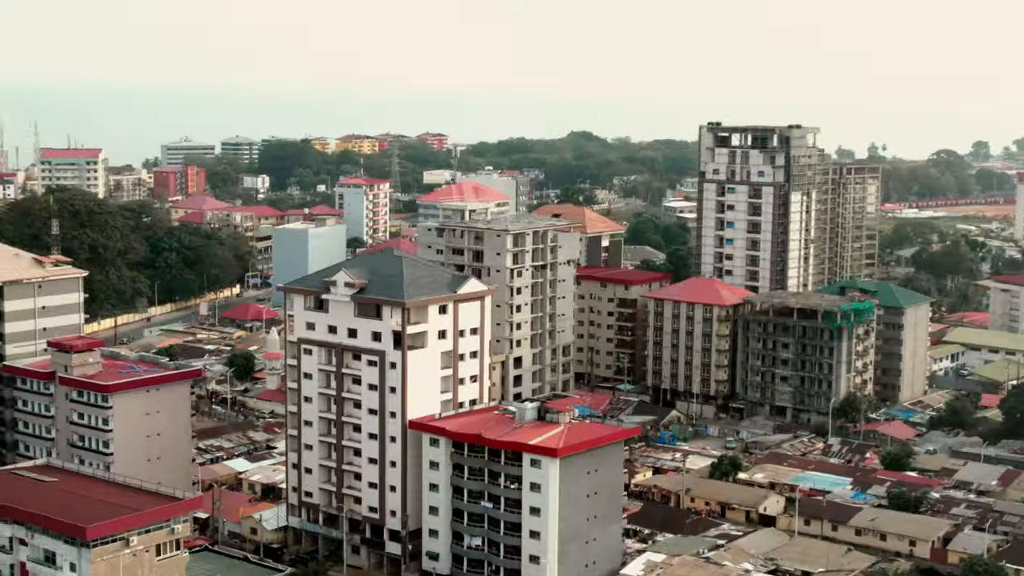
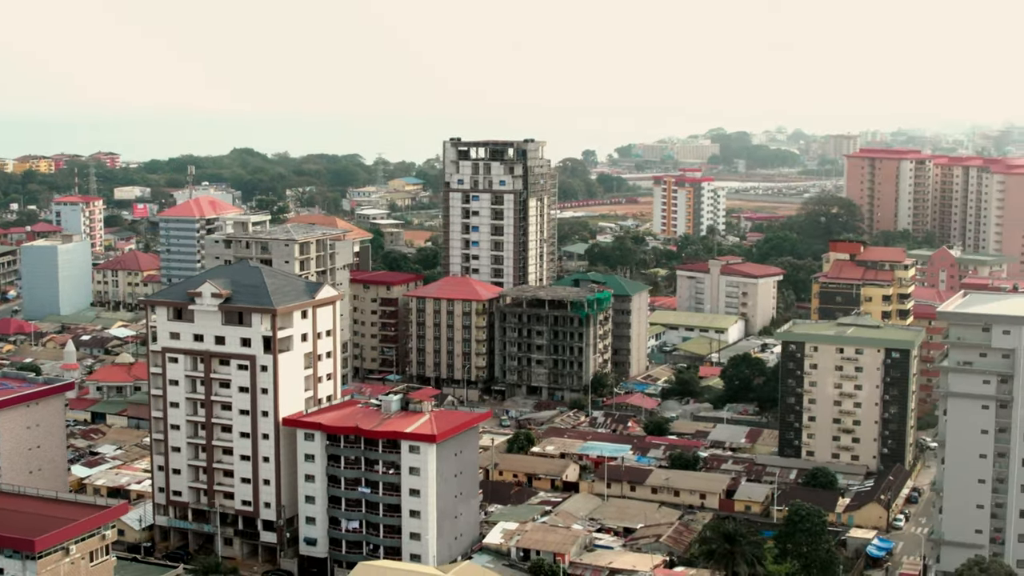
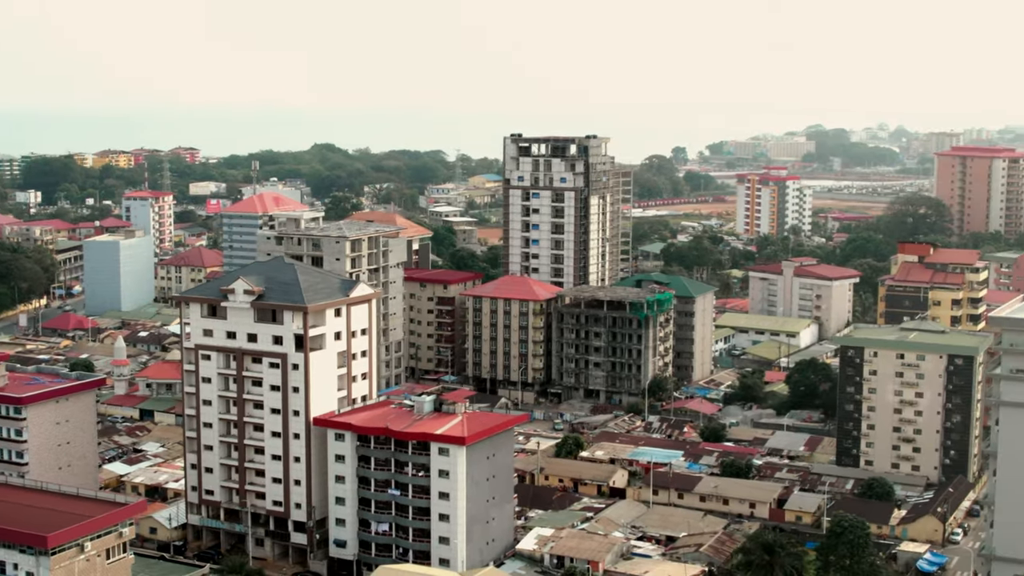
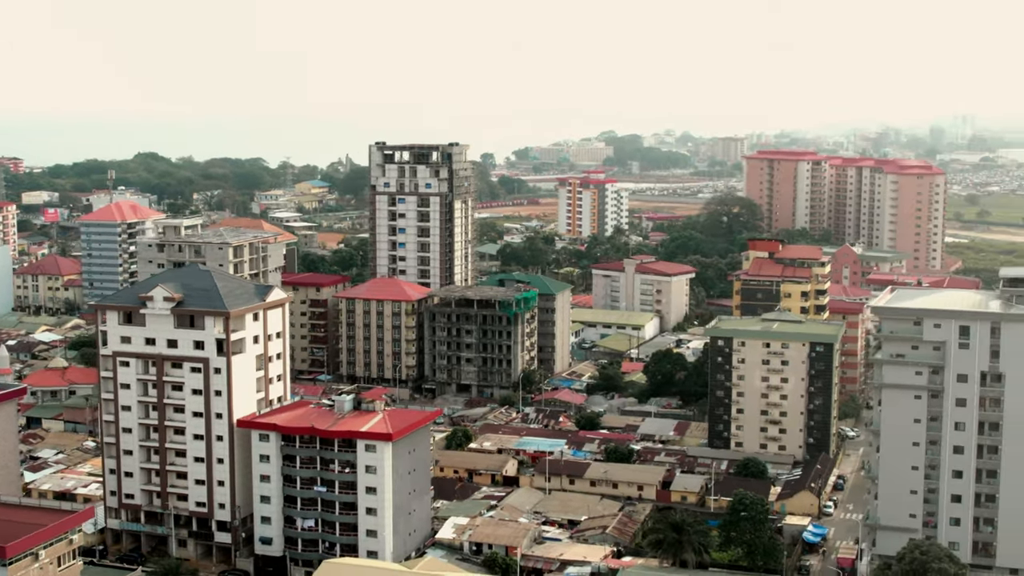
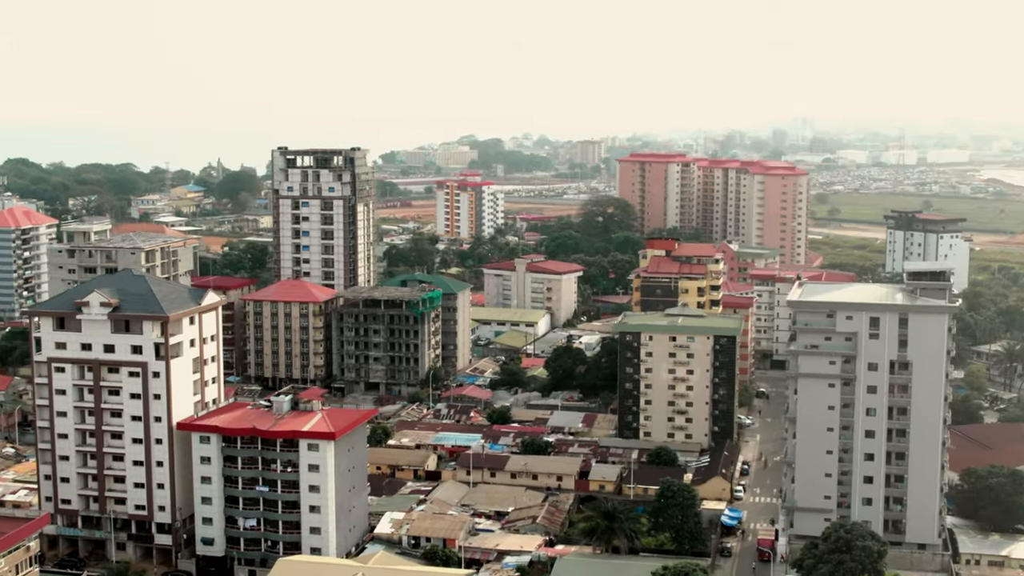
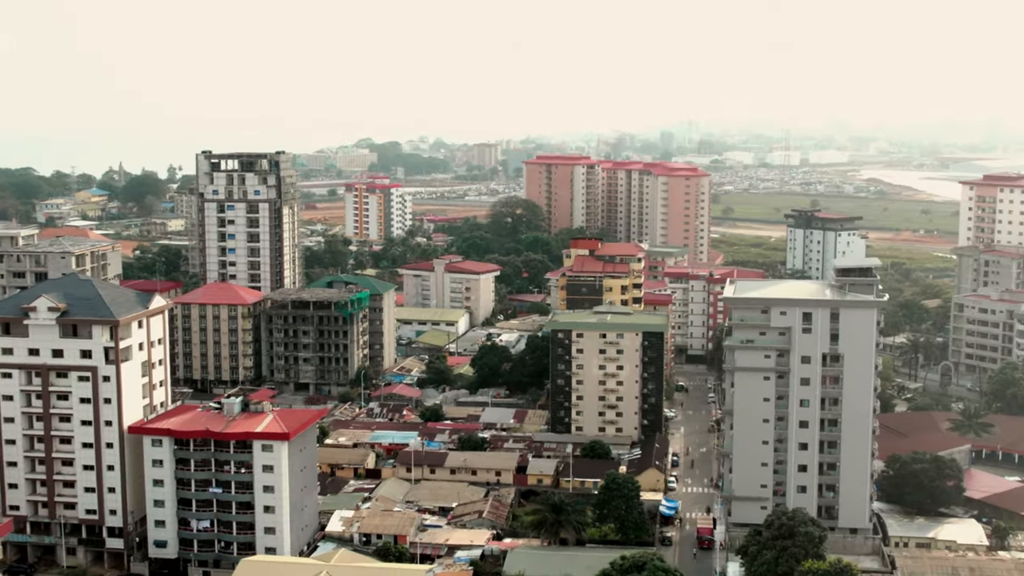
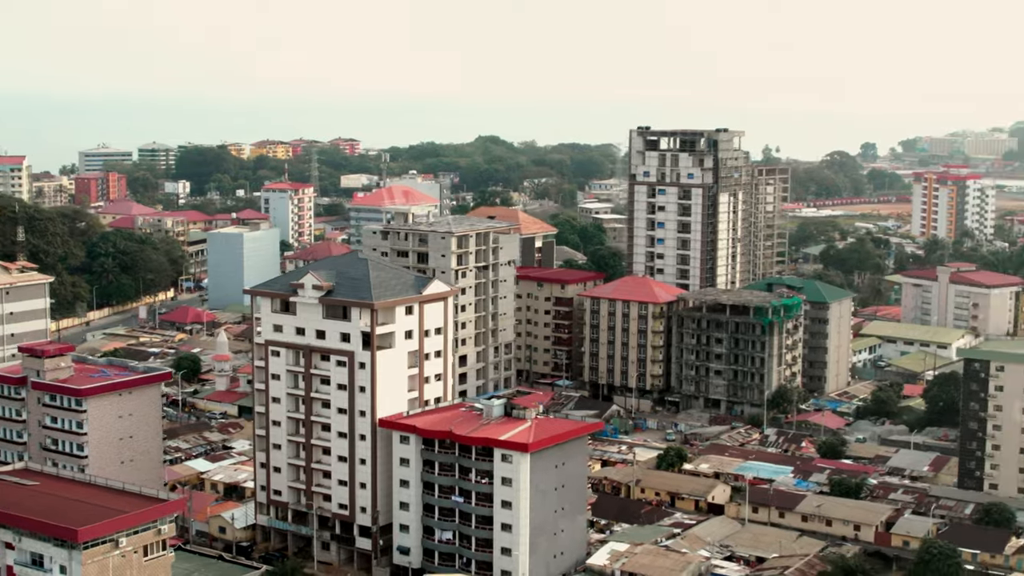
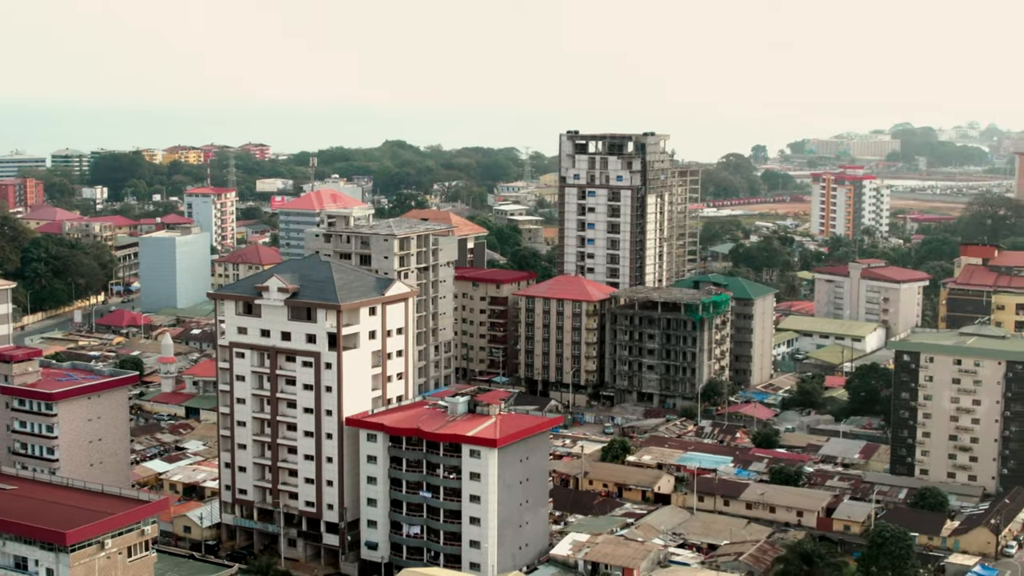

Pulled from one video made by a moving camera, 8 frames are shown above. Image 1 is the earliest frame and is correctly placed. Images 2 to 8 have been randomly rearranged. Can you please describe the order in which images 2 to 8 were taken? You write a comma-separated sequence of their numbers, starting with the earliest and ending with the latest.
7, 8, 3, 2, 4, 5, 6
